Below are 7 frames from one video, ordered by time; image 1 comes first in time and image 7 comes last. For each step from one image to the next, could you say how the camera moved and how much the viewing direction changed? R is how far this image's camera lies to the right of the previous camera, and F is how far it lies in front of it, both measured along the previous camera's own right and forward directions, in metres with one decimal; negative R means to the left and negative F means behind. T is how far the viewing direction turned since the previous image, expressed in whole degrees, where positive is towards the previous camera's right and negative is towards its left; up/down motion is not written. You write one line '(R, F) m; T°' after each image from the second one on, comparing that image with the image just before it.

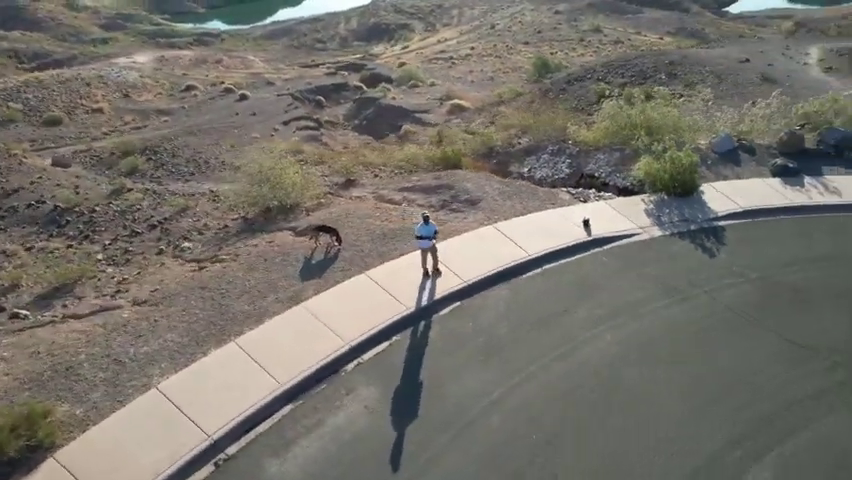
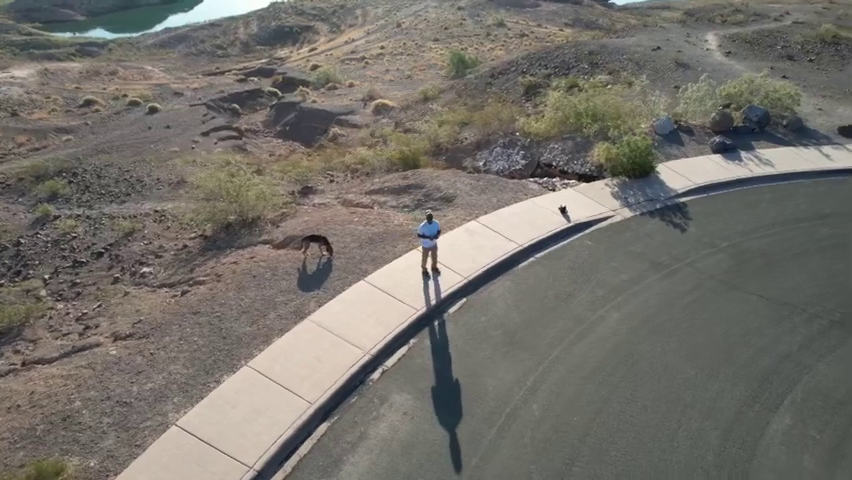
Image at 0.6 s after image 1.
(-1.5, +0.2) m; +8°
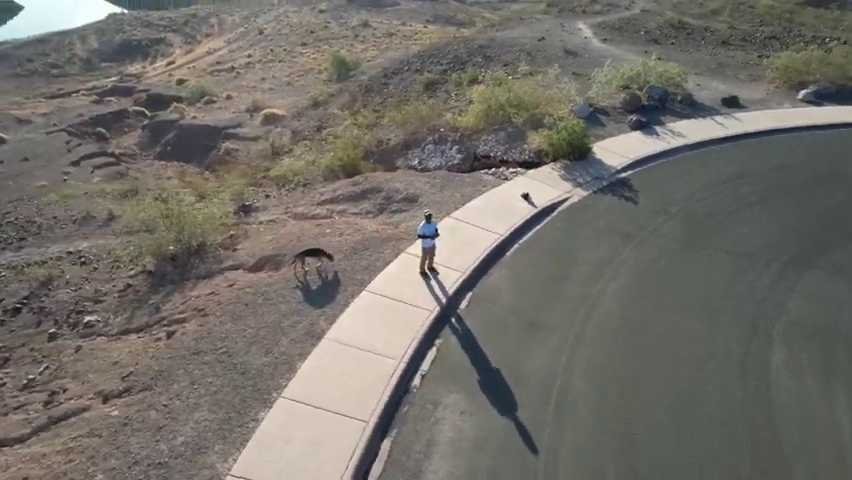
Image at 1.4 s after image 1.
(-2.1, +0.2) m; +12°
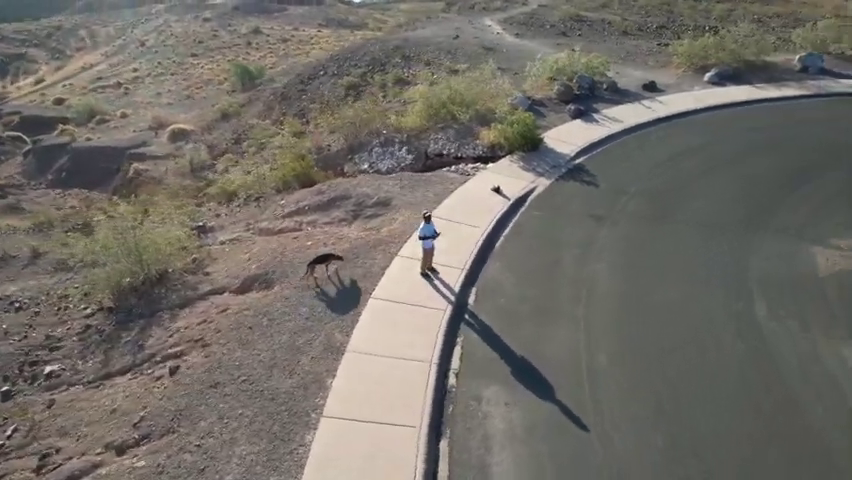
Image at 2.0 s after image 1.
(-1.7, +0.1) m; +10°
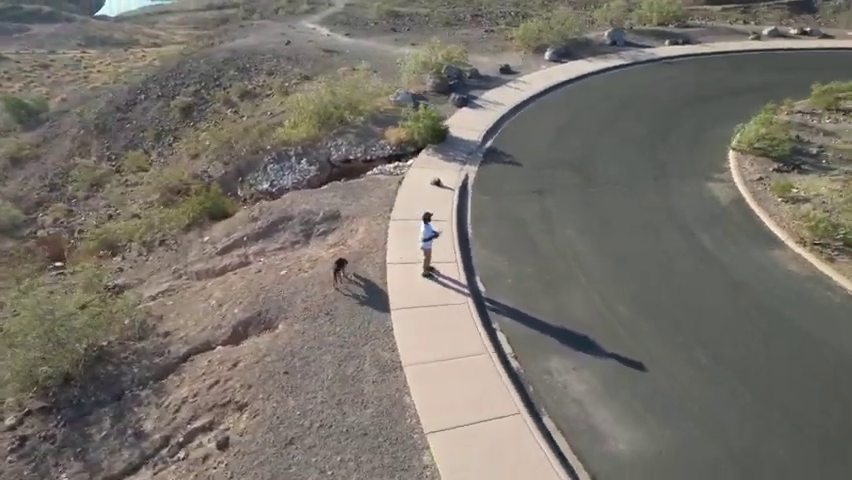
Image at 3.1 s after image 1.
(-3.3, +0.5) m; +19°
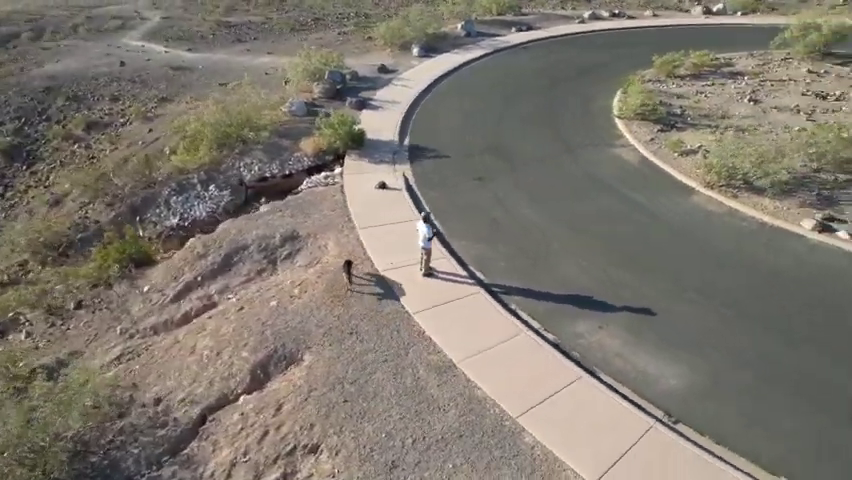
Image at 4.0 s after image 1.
(-3.0, +0.4) m; +17°
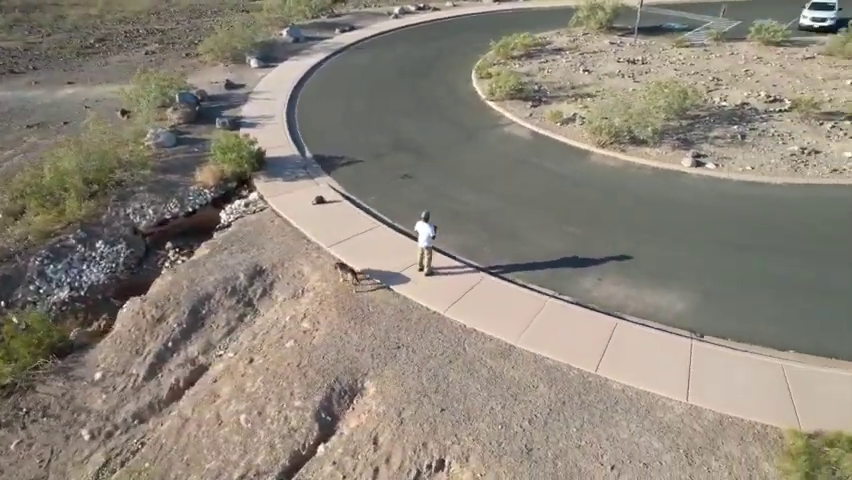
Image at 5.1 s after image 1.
(-3.6, +0.6) m; +20°
